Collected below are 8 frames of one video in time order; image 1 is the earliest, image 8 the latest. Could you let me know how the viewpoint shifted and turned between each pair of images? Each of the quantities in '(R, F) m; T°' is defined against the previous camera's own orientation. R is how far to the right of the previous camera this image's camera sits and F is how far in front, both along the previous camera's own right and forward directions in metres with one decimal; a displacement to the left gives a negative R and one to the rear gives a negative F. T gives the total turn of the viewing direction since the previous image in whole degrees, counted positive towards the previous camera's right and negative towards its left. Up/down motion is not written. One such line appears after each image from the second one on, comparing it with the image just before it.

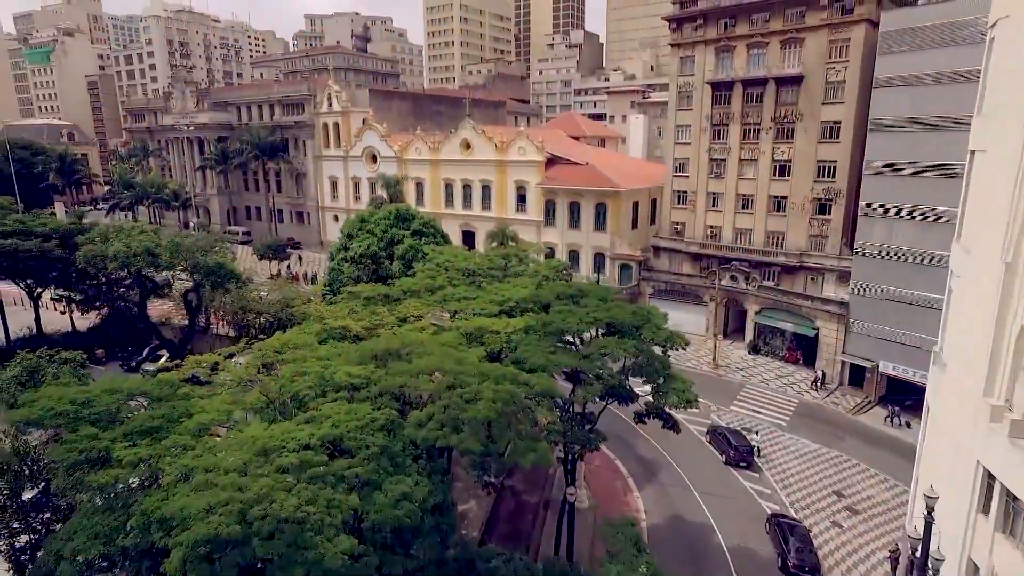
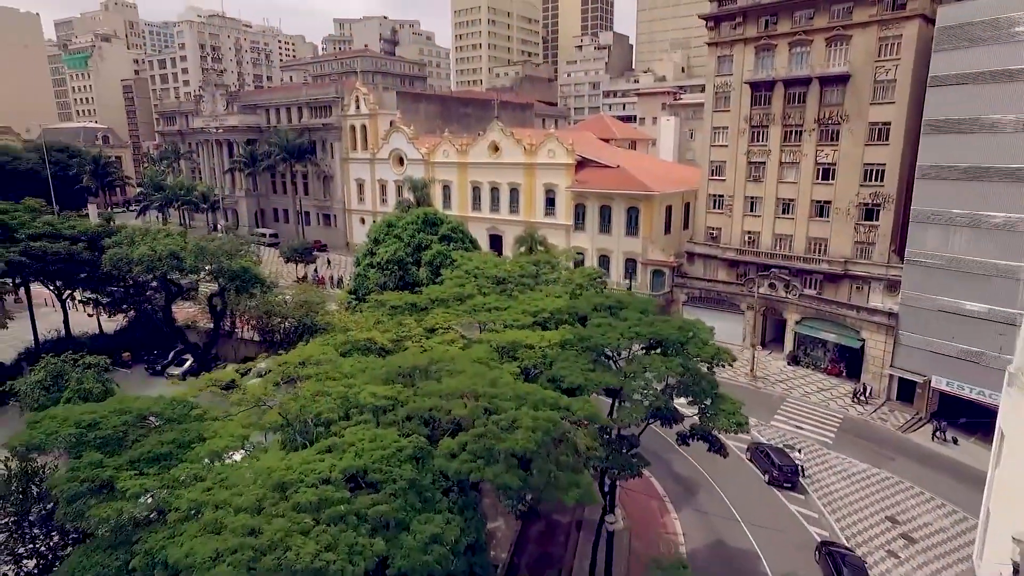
(-0.3, +1.1) m; -2°
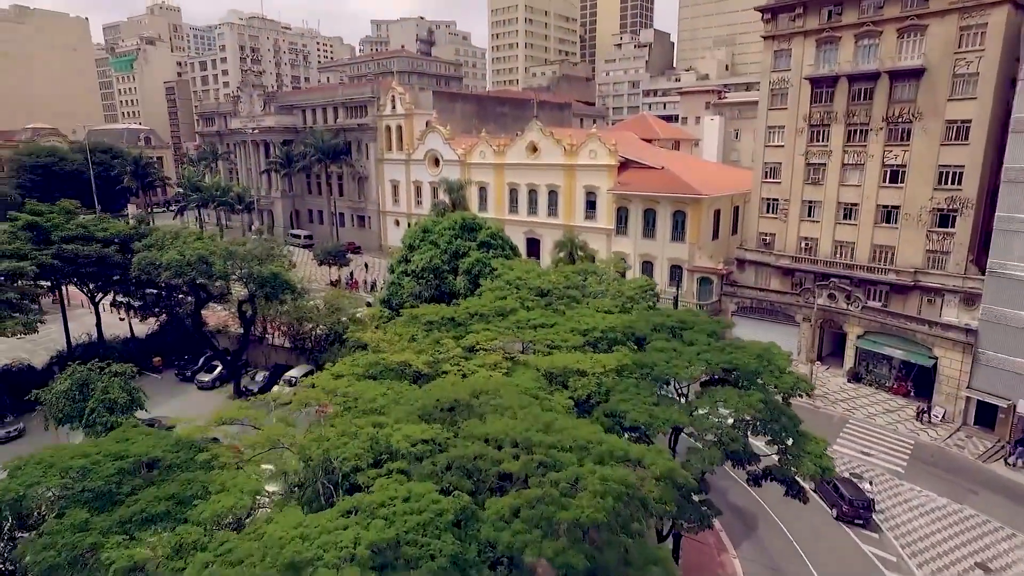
(-0.5, +1.8) m; -3°
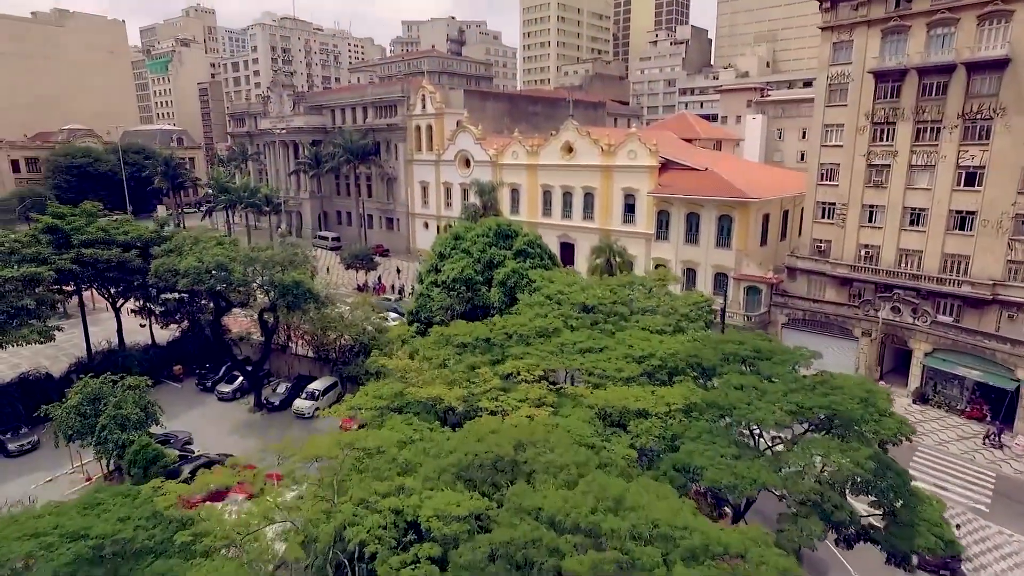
(-0.4, +2.1) m; -3°
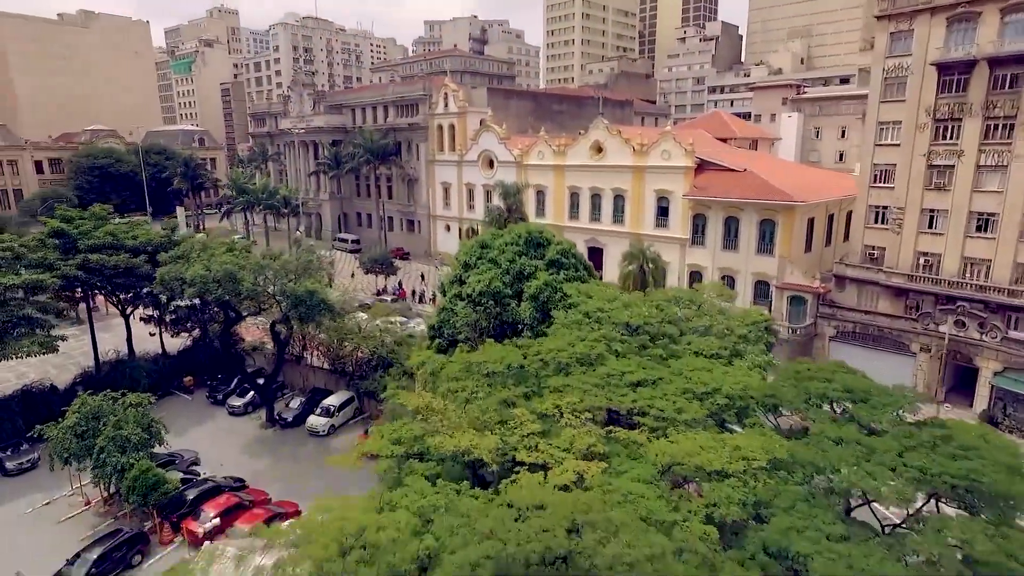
(-0.4, +2.2) m; -2°
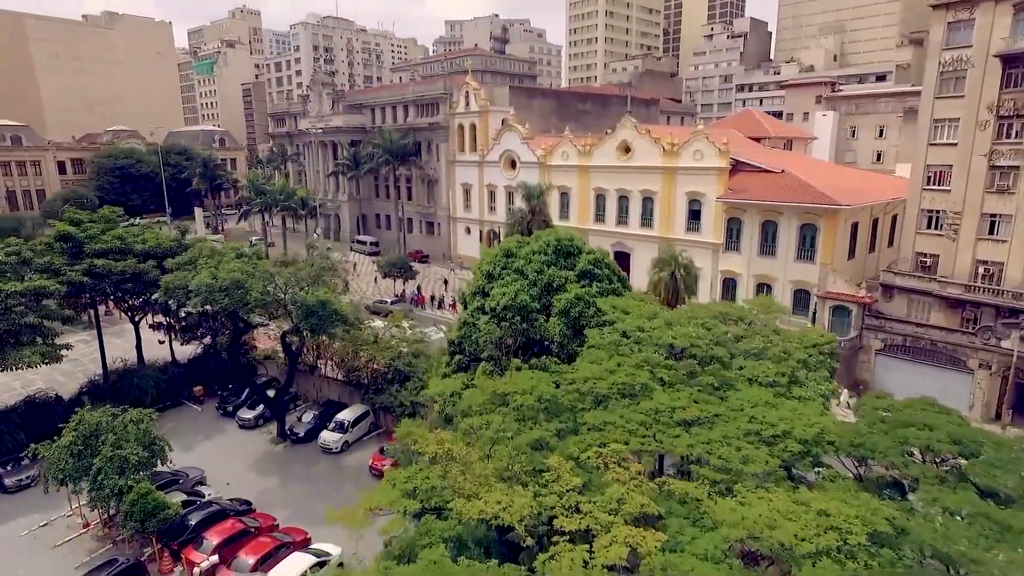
(-0.3, +1.8) m; -2°
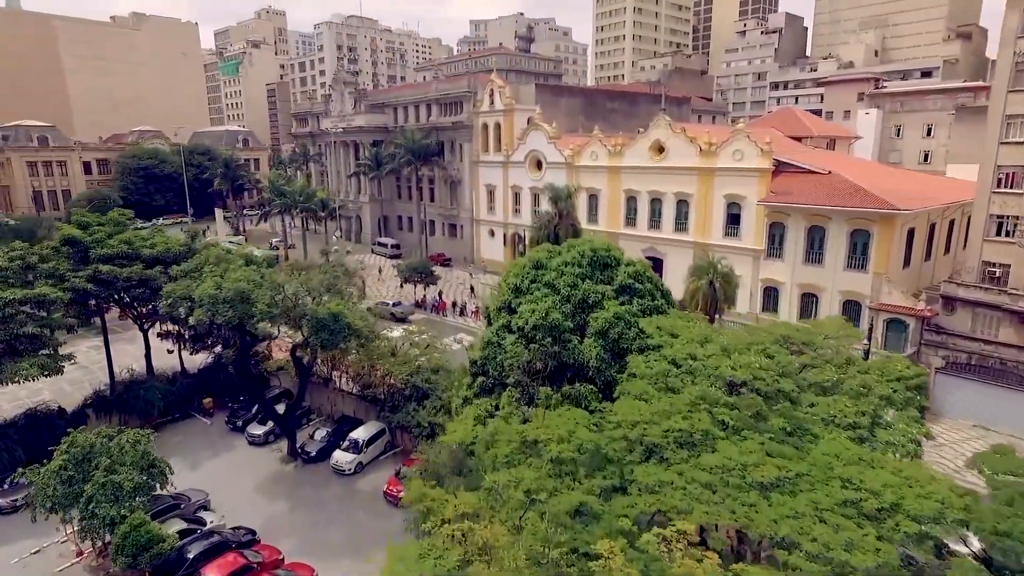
(-0.2, +2.1) m; -2°
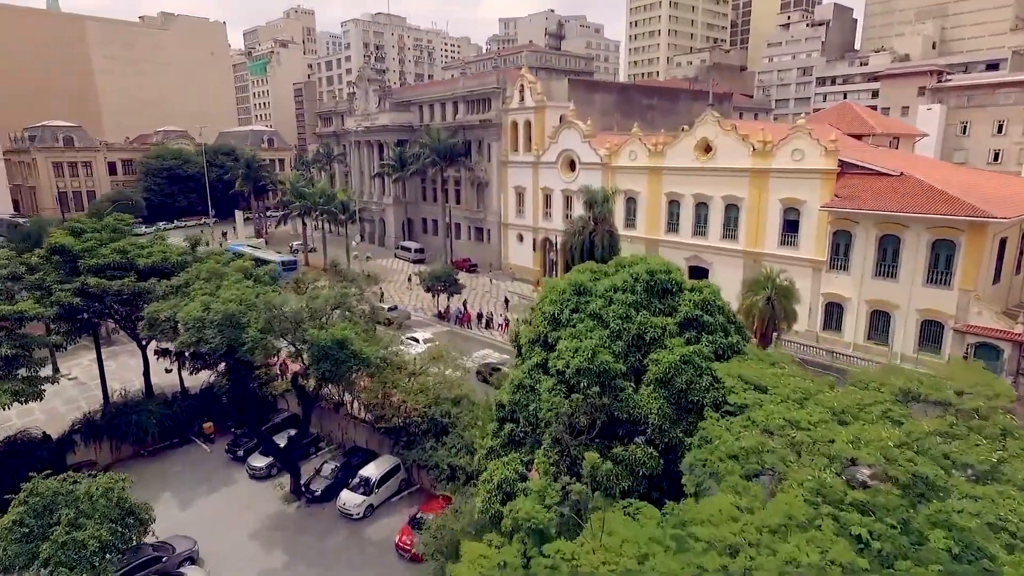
(-0.2, +3.3) m; -3°
